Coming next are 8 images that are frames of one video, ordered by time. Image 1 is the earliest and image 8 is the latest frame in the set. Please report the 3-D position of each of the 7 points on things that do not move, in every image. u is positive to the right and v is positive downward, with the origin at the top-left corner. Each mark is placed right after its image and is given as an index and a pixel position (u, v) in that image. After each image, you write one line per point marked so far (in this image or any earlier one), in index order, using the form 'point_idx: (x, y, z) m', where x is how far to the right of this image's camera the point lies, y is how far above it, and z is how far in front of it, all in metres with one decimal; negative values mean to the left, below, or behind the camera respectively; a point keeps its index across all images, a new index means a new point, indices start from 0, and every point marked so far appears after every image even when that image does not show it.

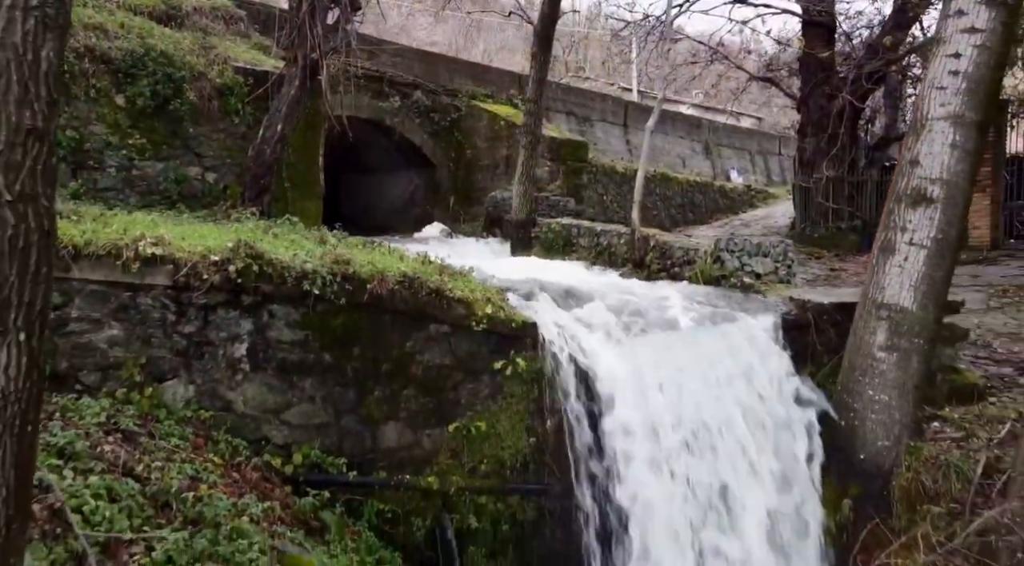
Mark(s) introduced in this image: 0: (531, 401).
0: (+0.2, -1.2, +7.8) m
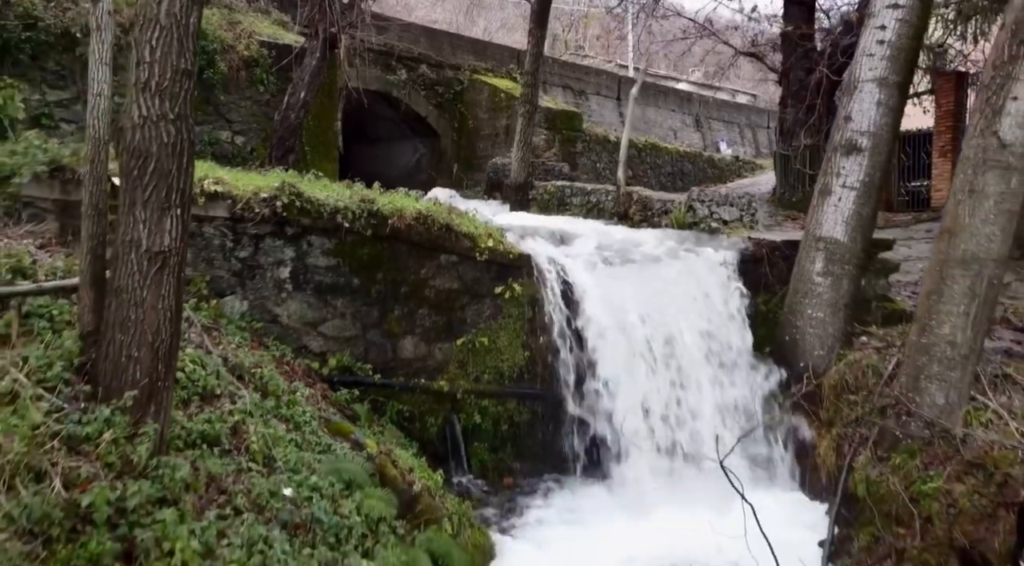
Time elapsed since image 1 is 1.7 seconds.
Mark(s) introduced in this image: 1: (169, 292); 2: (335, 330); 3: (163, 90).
0: (+0.2, -0.5, +9.4) m
1: (-2.0, -0.1, +4.5) m
2: (-1.9, -0.5, +8.4) m
3: (-2.0, +1.1, +4.4) m
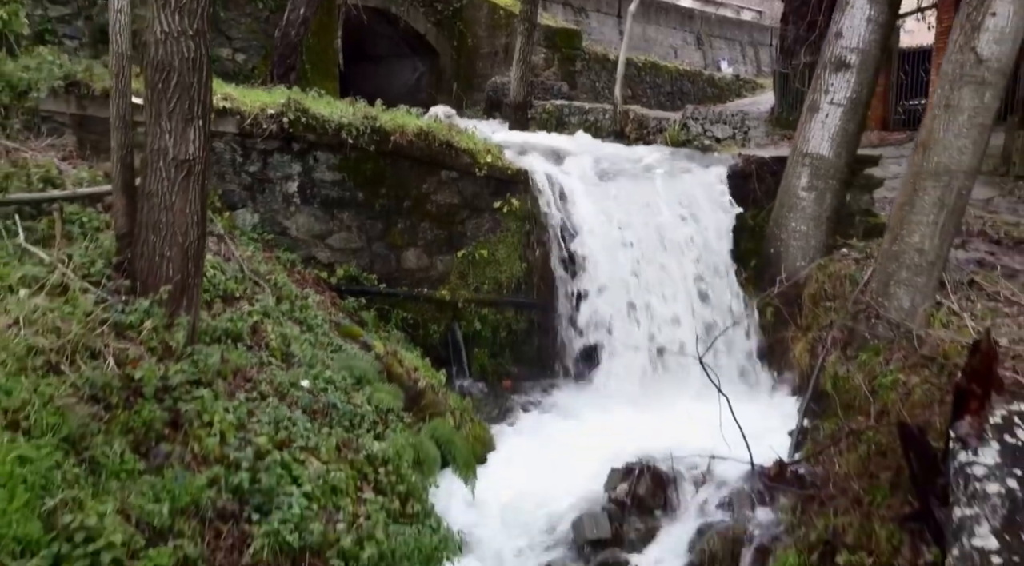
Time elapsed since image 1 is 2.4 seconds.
0: (+0.1, +0.6, +9.8) m
1: (-2.0, +0.5, +4.9) m
2: (-1.9, +0.5, +8.9) m
3: (-2.0, +1.7, +4.7) m
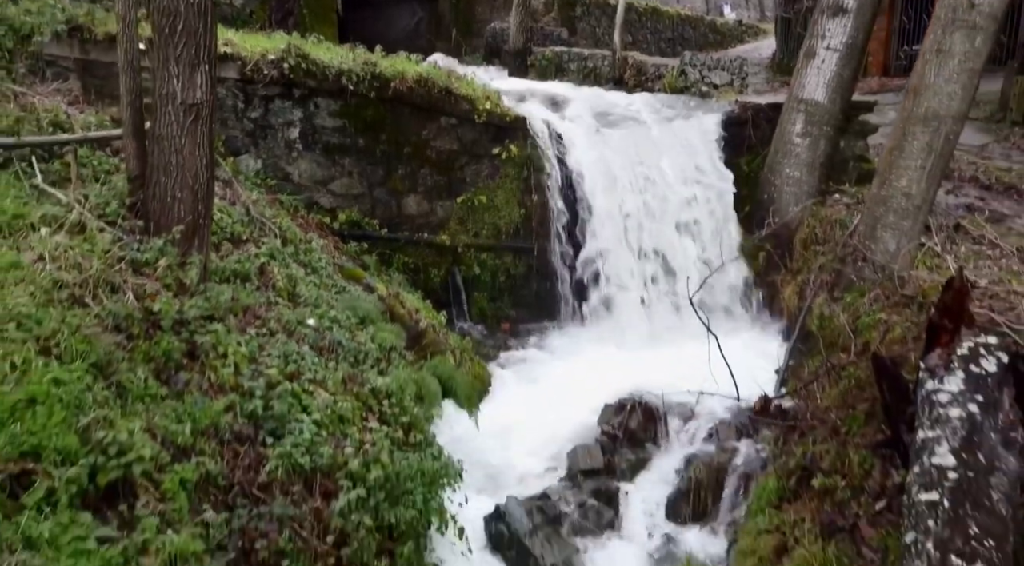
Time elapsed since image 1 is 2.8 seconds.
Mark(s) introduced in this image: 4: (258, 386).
0: (+0.1, +1.3, +10.0) m
1: (-2.0, +0.9, +5.1) m
2: (-2.0, +1.1, +9.1) m
3: (-2.0, +2.0, +4.9) m
4: (-1.5, -0.6, +4.5) m
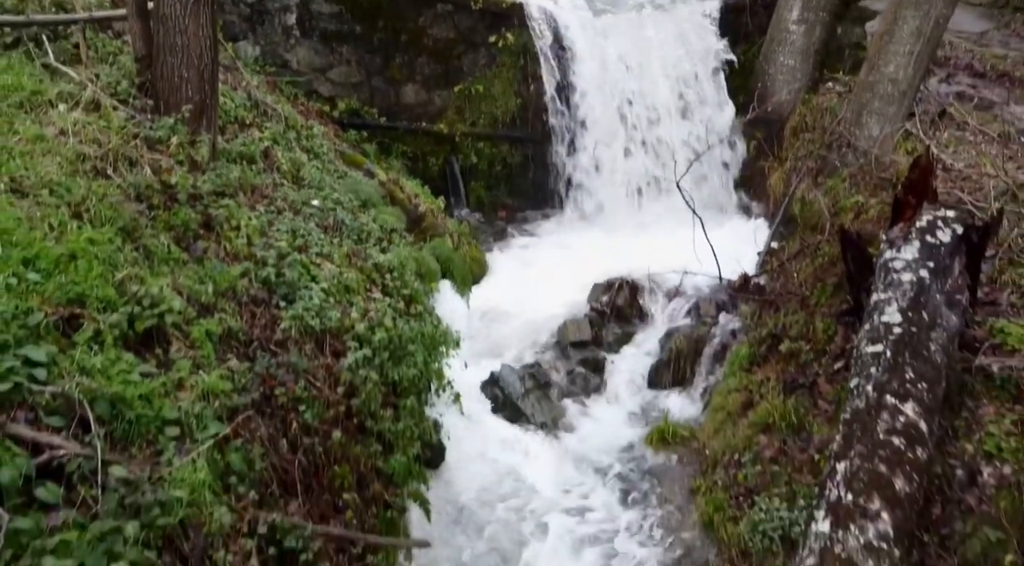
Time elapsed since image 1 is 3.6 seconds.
0: (+0.1, +2.8, +10.1) m
1: (-2.1, +1.8, +5.3) m
2: (-2.0, +2.4, +9.2) m
3: (-2.1, +2.8, +4.9) m
4: (-1.5, +0.2, +4.9) m
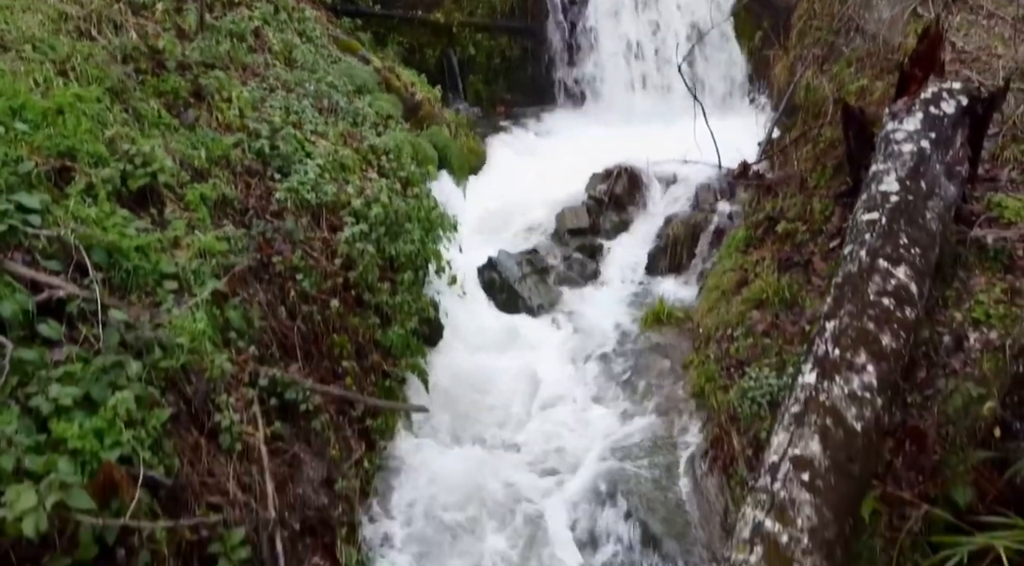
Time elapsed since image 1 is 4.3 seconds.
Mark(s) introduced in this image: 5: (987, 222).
0: (+0.1, +4.1, +9.7) m
1: (-2.1, +2.6, +5.1) m
2: (-2.0, +3.7, +8.9) m
3: (-2.1, +3.6, +4.5) m
4: (-1.5, +1.0, +4.8) m
5: (+2.7, +0.4, +4.5) m
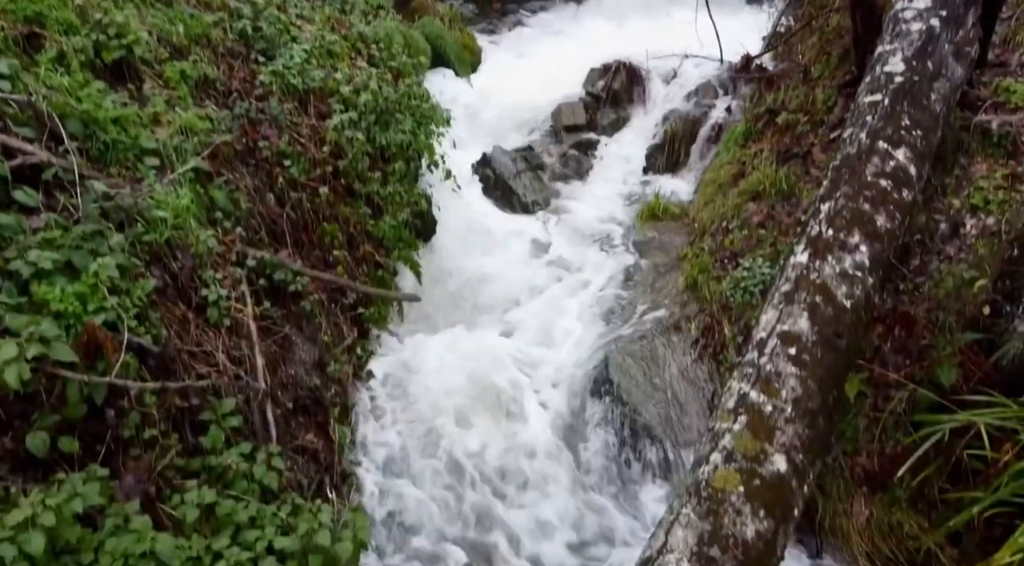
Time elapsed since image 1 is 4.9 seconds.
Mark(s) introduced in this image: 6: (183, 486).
0: (0.0, +5.3, +9.2) m
1: (-2.1, +3.3, +4.7) m
2: (-2.0, +4.8, +8.4) m
3: (-2.1, +4.2, +4.1) m
4: (-1.6, +1.6, +4.7) m
5: (+2.7, +1.0, +4.4) m
6: (-1.0, -0.6, +2.5) m
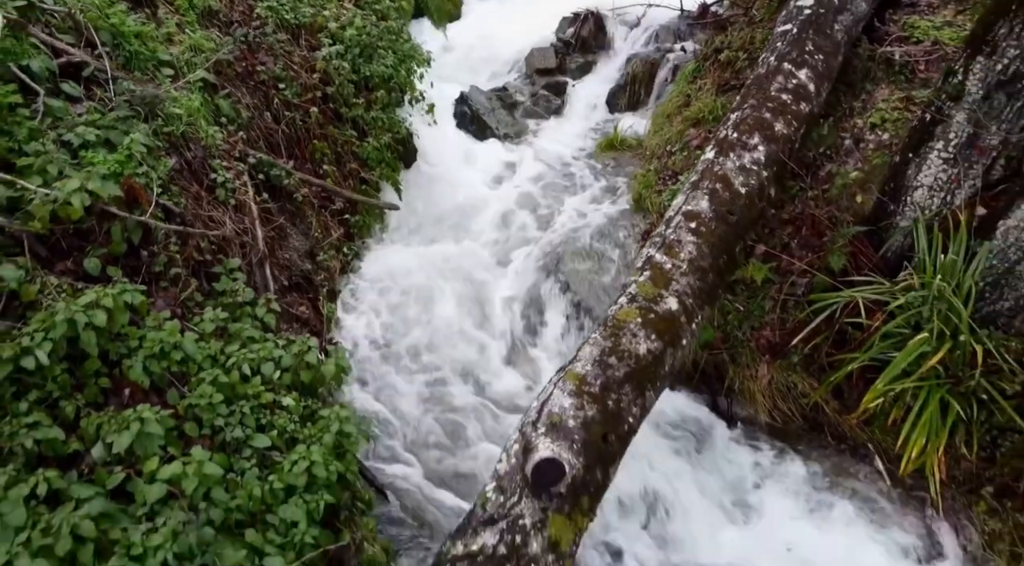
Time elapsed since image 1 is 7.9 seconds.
0: (-0.2, +6.0, +9.6) m
1: (-2.3, +3.9, +5.2) m
2: (-2.3, +5.5, +8.8) m
3: (-2.3, +4.8, +4.6) m
4: (-1.8, +2.2, +5.2) m
5: (+2.5, +1.5, +5.0) m
6: (-1.2, -0.1, +3.1) m
